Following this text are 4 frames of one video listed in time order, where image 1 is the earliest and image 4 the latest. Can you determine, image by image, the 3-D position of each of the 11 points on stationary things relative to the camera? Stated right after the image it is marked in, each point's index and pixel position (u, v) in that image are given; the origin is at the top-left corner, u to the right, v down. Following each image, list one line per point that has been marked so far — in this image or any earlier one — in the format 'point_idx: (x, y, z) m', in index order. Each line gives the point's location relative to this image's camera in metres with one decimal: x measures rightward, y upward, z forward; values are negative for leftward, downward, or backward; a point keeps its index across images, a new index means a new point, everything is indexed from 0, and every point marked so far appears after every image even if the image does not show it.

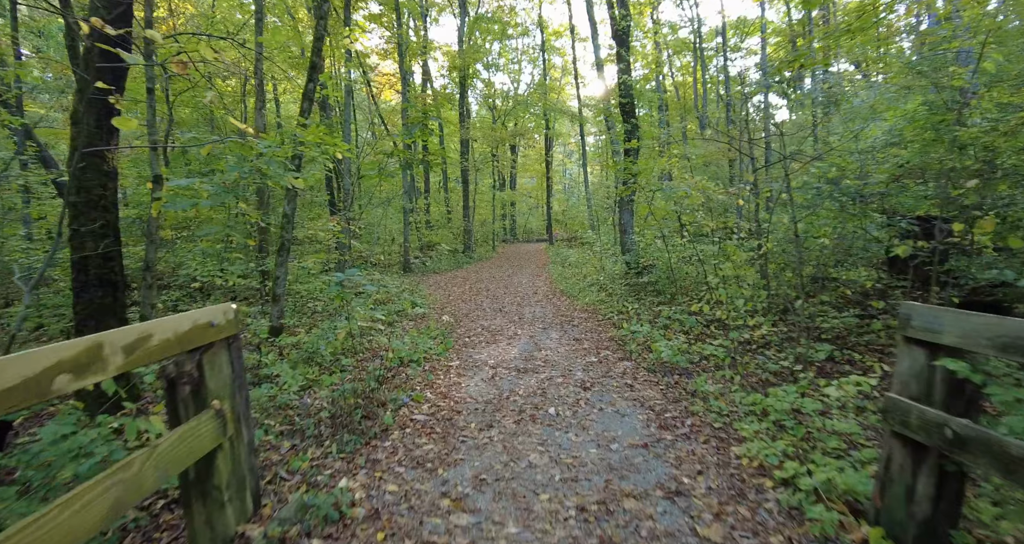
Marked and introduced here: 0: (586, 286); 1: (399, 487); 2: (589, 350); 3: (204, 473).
0: (+2.3, -0.4, +12.6) m
1: (-0.9, -1.7, +3.2) m
2: (+1.3, -1.3, +6.8) m
3: (-1.7, -1.1, +2.3) m
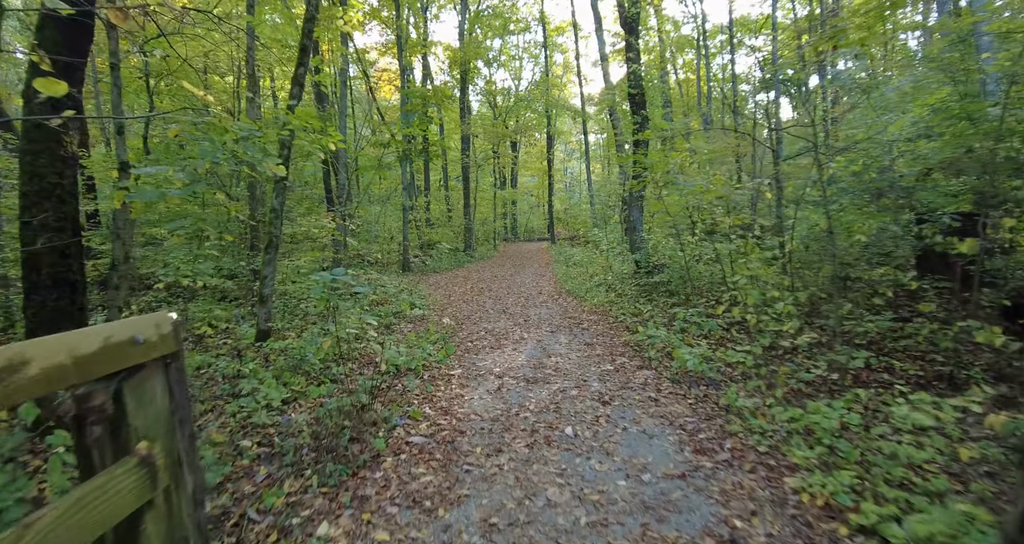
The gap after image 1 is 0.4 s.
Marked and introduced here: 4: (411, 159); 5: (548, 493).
0: (+2.4, -0.4, +12.0) m
1: (-0.8, -1.7, +2.6) m
2: (+1.4, -1.3, +6.3) m
3: (-1.6, -1.1, +1.7) m
4: (-4.0, +4.5, +16.3) m
5: (+0.3, -1.6, +3.0) m
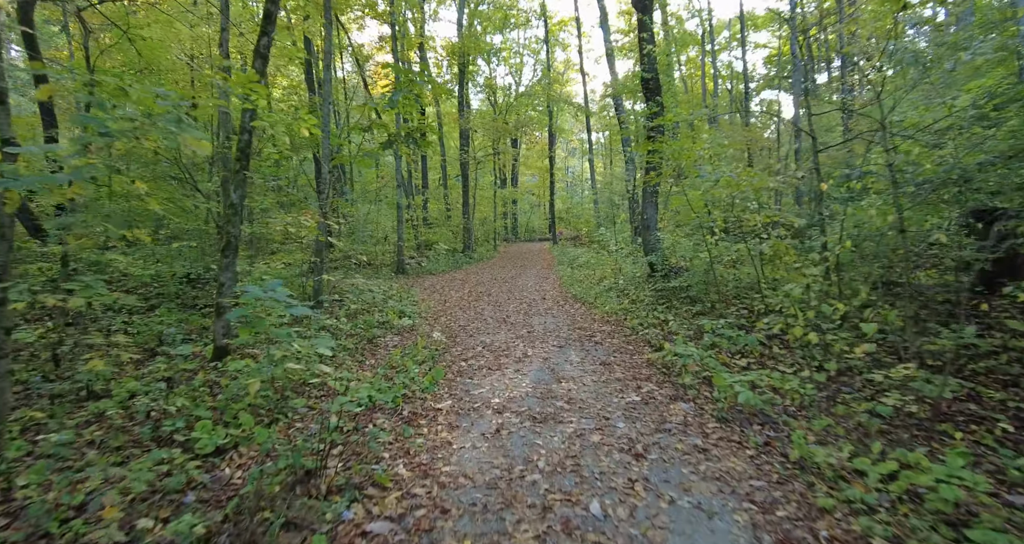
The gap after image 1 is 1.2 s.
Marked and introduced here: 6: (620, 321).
0: (+2.4, -0.5, +10.9) m
1: (-0.7, -1.7, +1.5) m
2: (+1.4, -1.4, +5.2) m
3: (-1.6, -1.2, +0.6) m
4: (-3.9, +4.4, +15.2) m
5: (+0.3, -1.7, +1.9) m
6: (+2.2, -1.0, +8.4) m
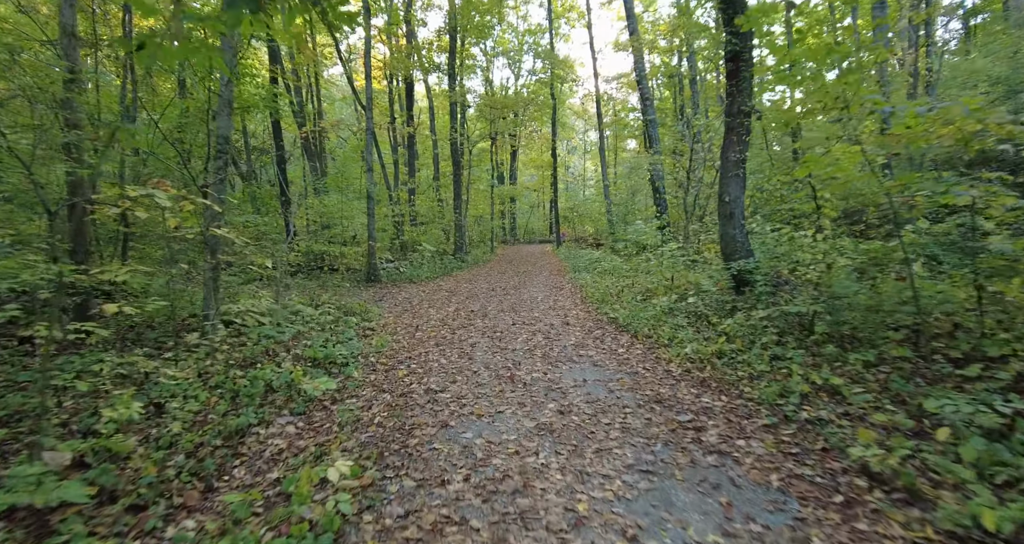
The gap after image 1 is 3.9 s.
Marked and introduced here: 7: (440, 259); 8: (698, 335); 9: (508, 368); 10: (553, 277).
0: (+2.6, -0.7, +7.1) m
1: (-0.5, -1.9, -2.4) m
2: (+1.6, -1.5, +1.3) m
3: (-1.4, -1.3, -3.3) m
4: (-3.9, +4.1, +11.4) m
5: (+0.5, -1.9, -1.9) m
6: (+2.3, -1.2, +4.5) m
7: (-3.4, +0.6, +19.7) m
8: (+2.6, -0.9, +5.9) m
9: (0.0, -1.2, +5.1) m
10: (+1.4, -0.2, +14.1) m
